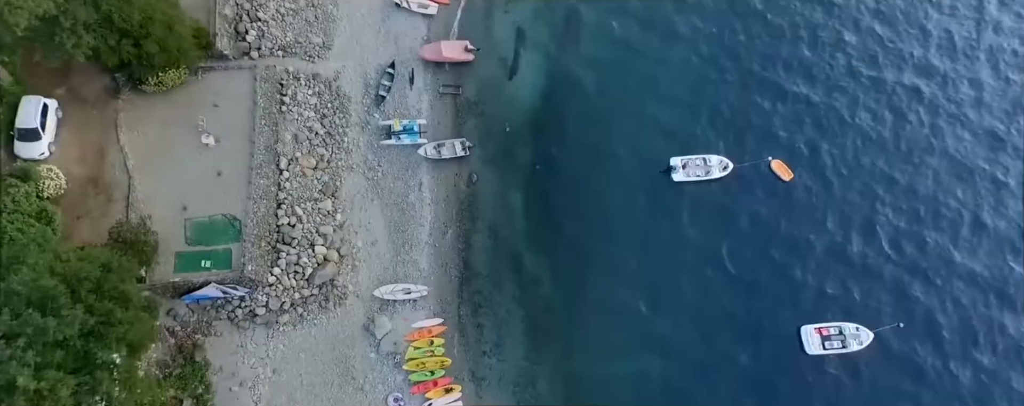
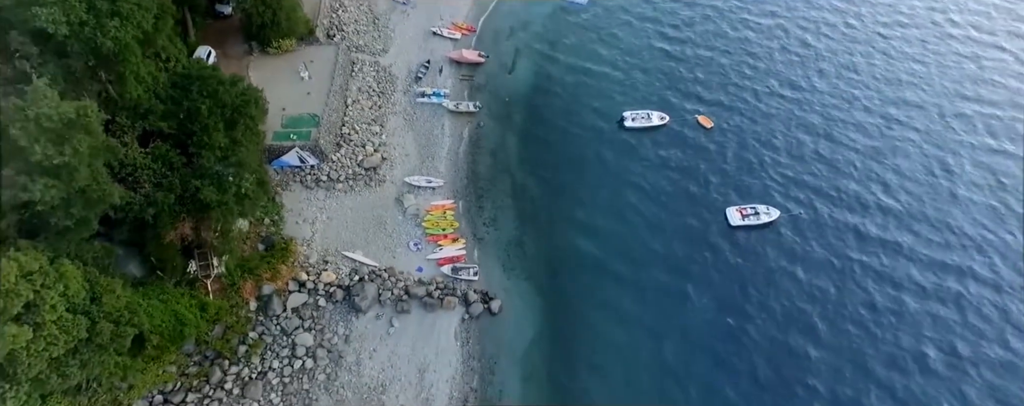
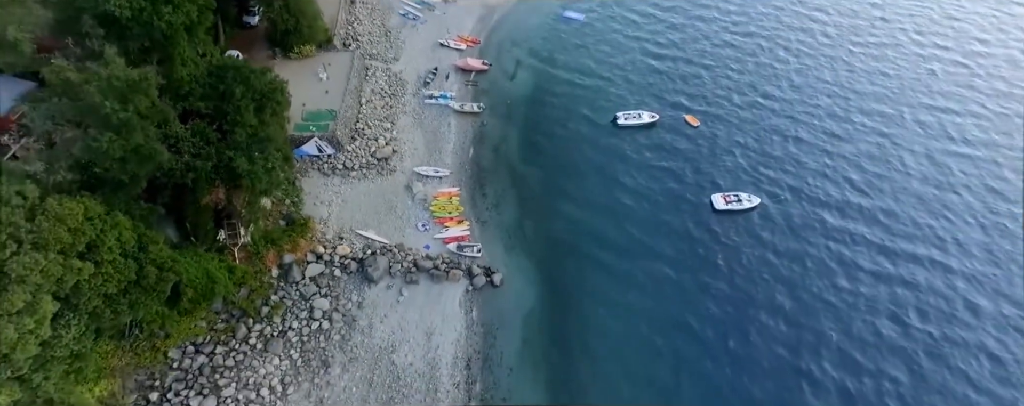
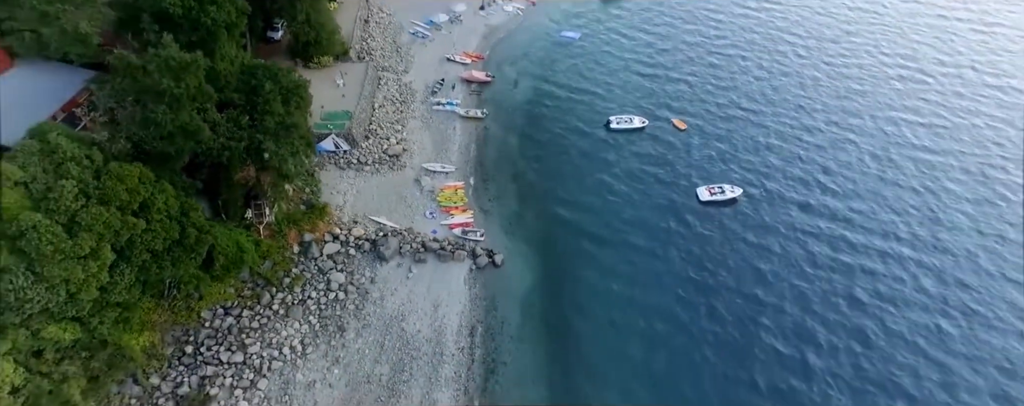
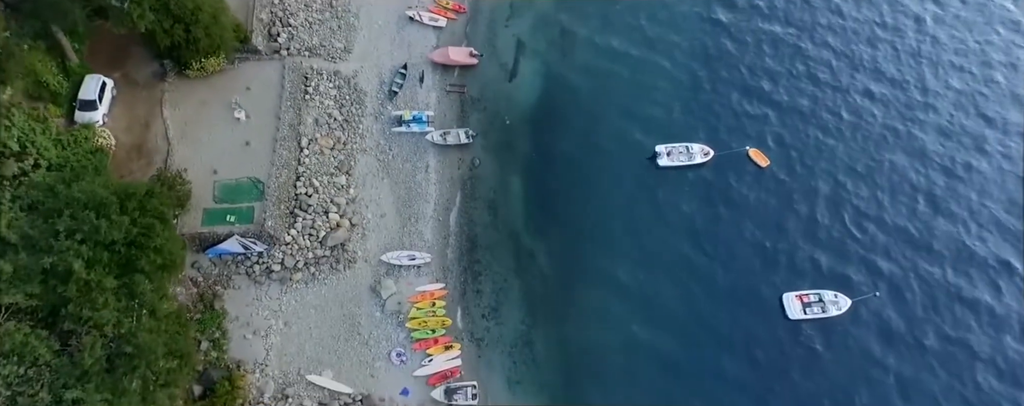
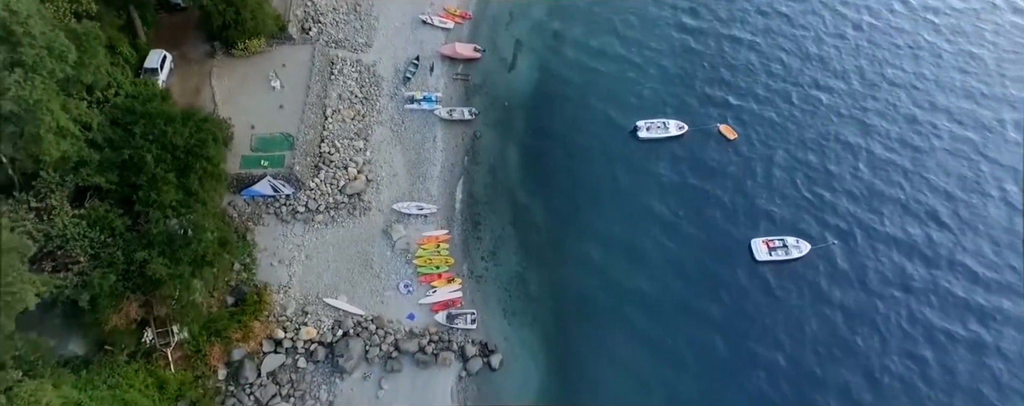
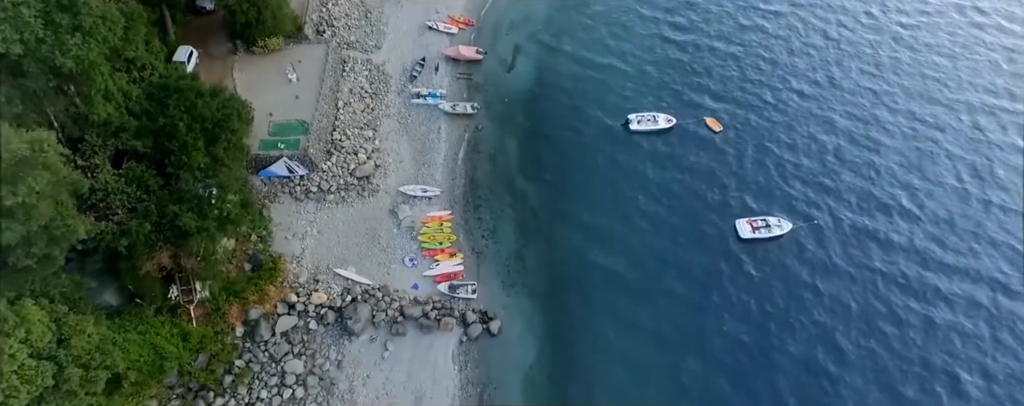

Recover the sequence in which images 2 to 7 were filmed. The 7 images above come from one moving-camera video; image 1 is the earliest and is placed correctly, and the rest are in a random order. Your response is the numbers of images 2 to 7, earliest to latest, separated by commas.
5, 6, 7, 2, 3, 4
